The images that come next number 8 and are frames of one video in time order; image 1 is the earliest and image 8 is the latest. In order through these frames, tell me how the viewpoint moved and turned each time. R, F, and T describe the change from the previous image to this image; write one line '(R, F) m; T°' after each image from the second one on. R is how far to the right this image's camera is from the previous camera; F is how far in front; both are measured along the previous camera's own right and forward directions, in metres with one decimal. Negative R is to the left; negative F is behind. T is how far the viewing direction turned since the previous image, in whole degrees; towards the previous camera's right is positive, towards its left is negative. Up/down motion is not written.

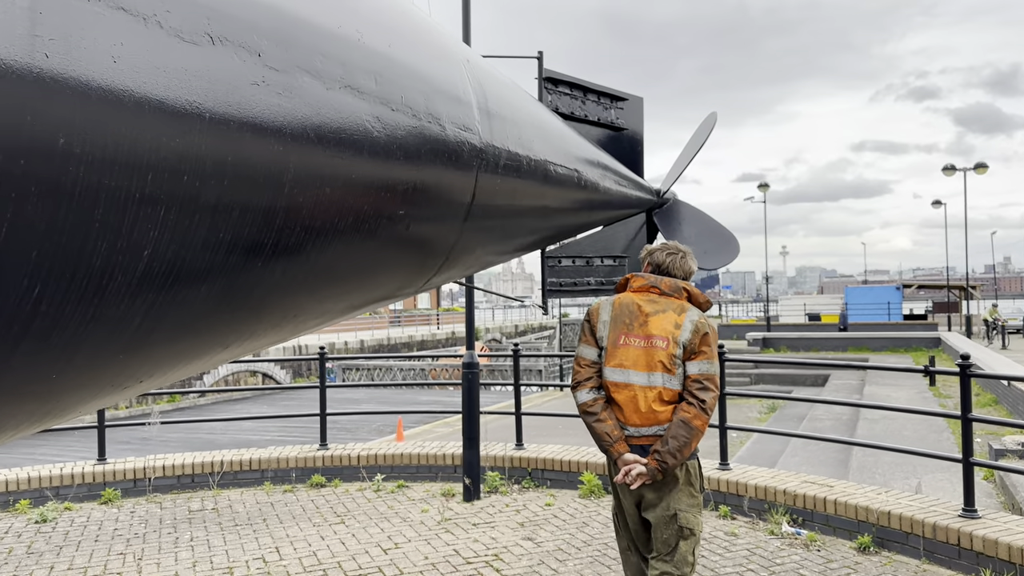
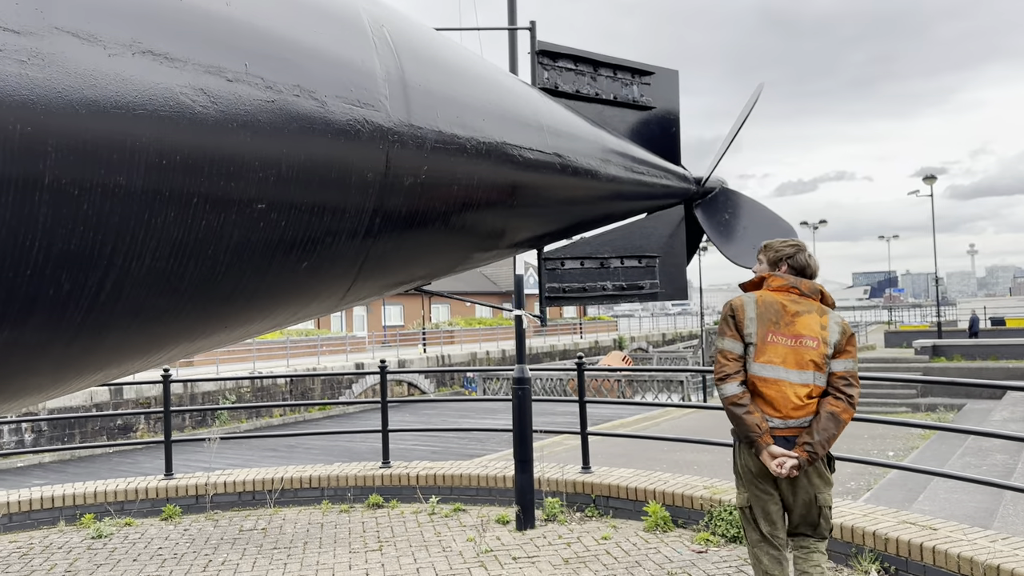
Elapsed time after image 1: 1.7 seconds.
(+0.6, +0.6) m; -11°
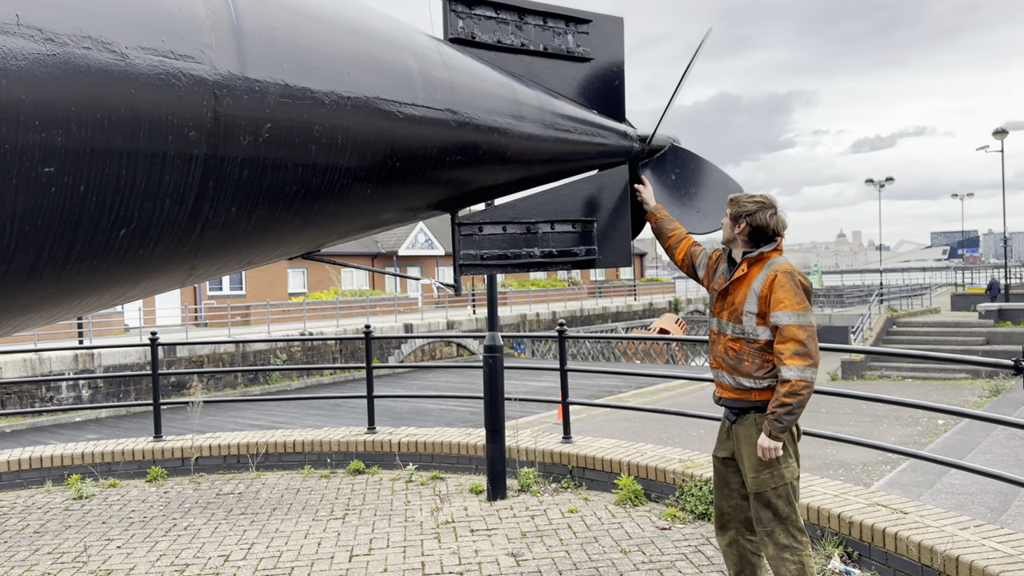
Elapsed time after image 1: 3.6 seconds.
(+0.6, +0.2) m; -4°
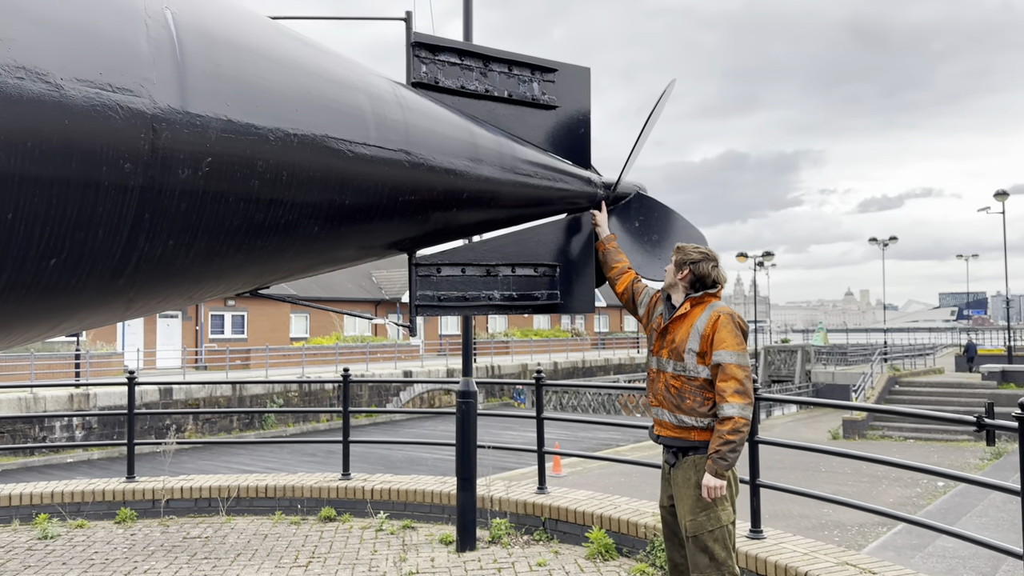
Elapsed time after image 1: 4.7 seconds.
(+0.2, 0.0) m; 0°
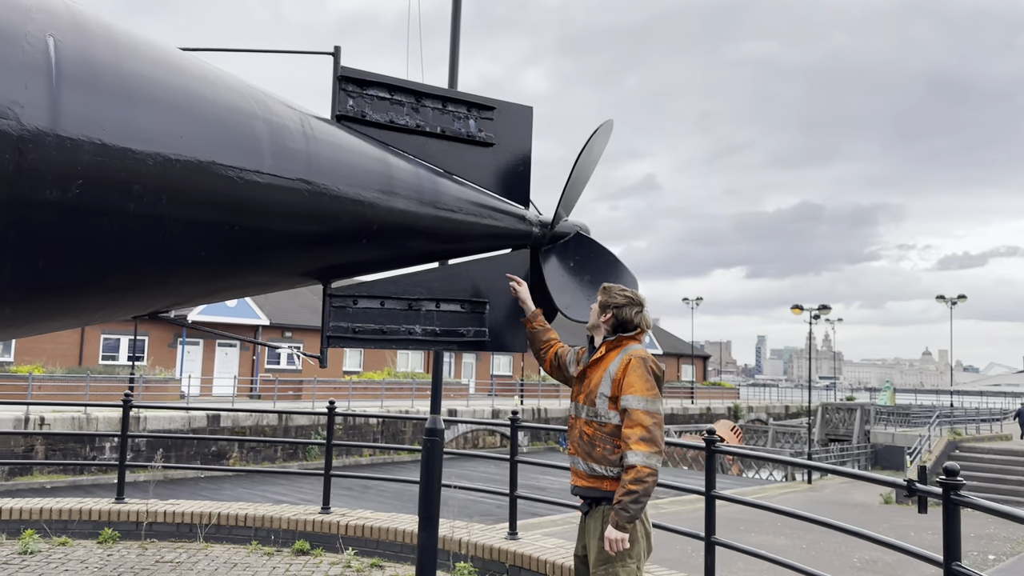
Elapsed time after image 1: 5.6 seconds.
(+0.5, +0.1) m; -4°
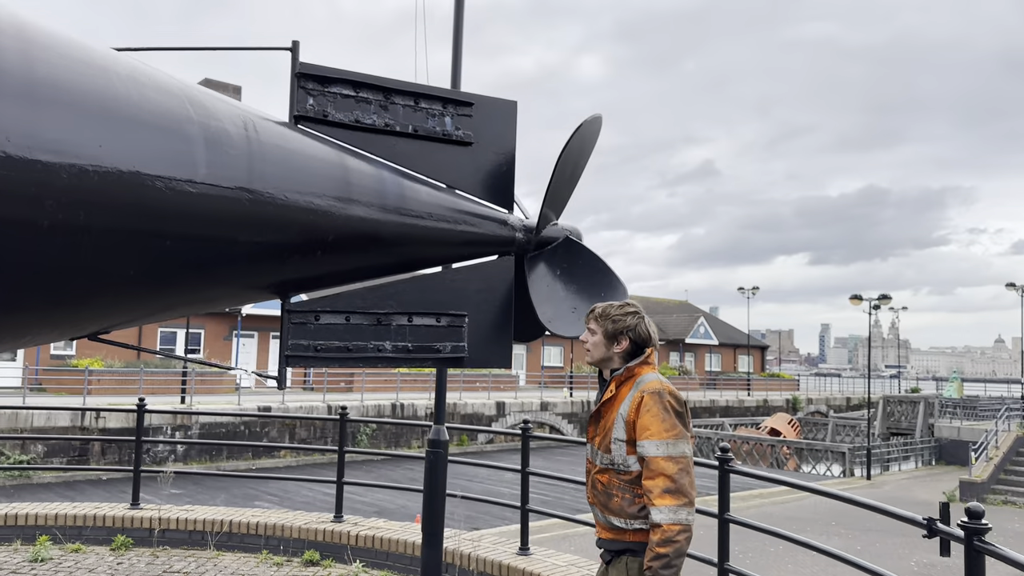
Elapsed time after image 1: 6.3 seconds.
(+0.3, +0.3) m; -4°
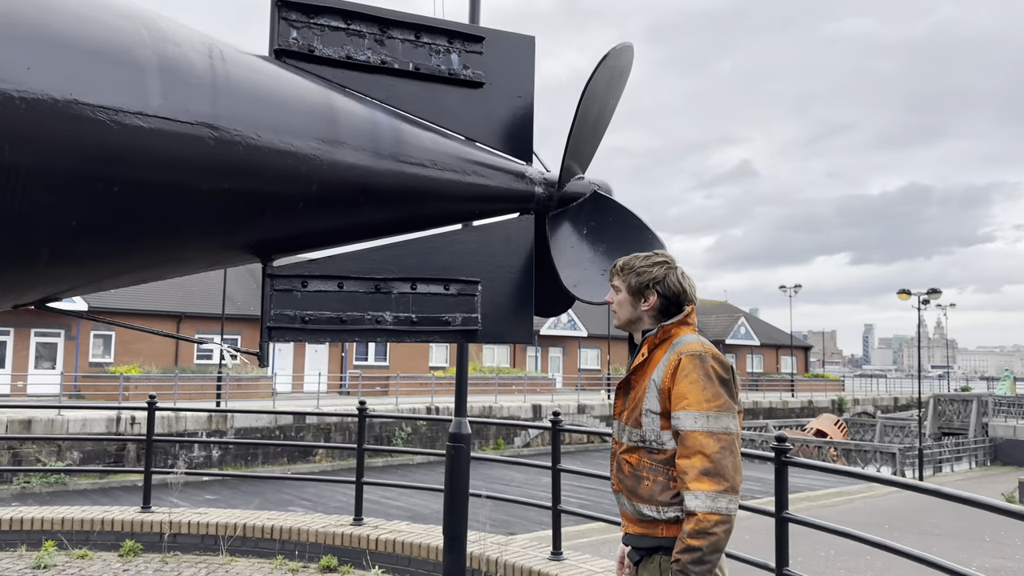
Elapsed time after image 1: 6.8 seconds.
(+0.1, +0.4) m; -2°
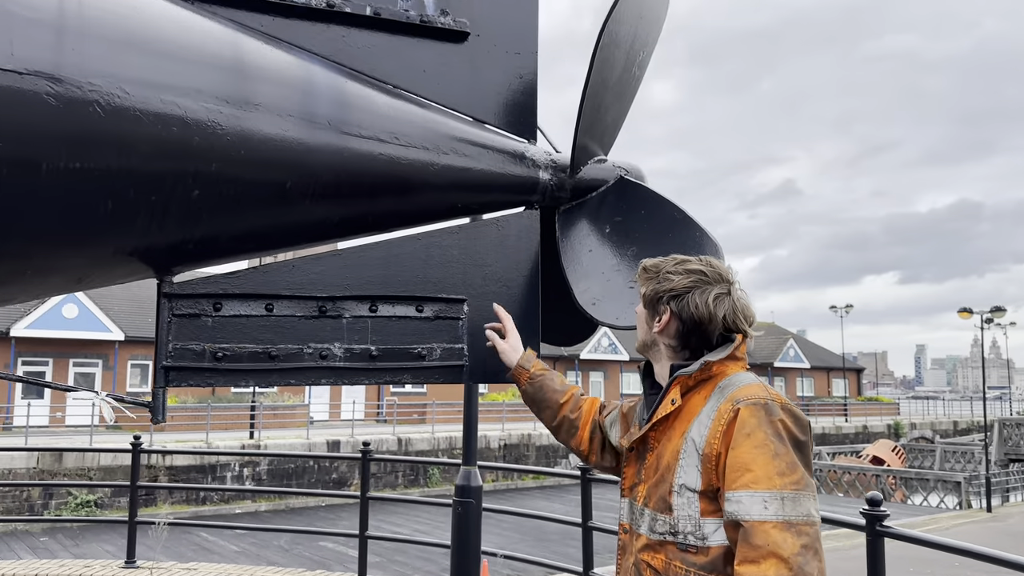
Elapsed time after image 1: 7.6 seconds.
(+0.1, +0.7) m; -3°
